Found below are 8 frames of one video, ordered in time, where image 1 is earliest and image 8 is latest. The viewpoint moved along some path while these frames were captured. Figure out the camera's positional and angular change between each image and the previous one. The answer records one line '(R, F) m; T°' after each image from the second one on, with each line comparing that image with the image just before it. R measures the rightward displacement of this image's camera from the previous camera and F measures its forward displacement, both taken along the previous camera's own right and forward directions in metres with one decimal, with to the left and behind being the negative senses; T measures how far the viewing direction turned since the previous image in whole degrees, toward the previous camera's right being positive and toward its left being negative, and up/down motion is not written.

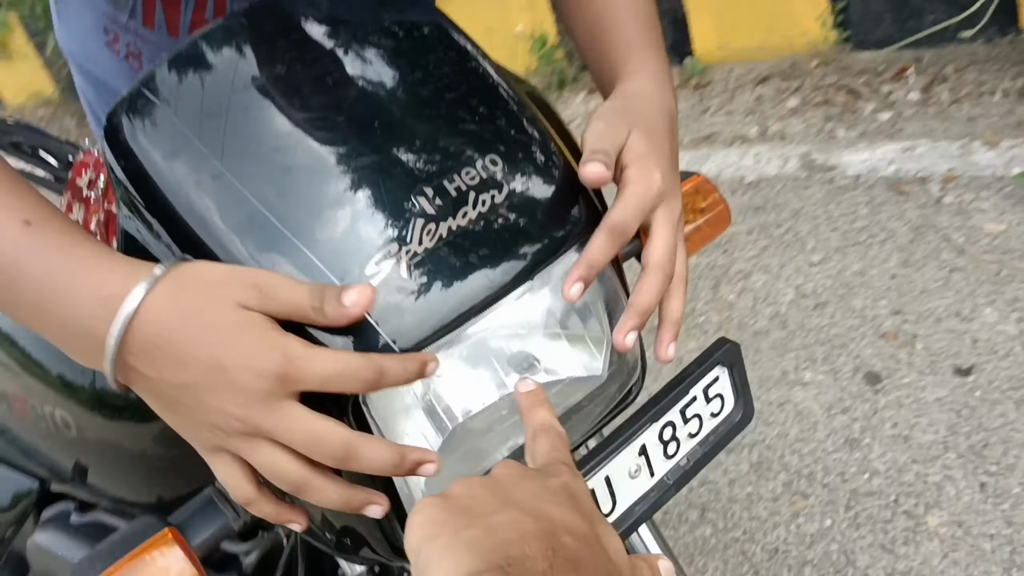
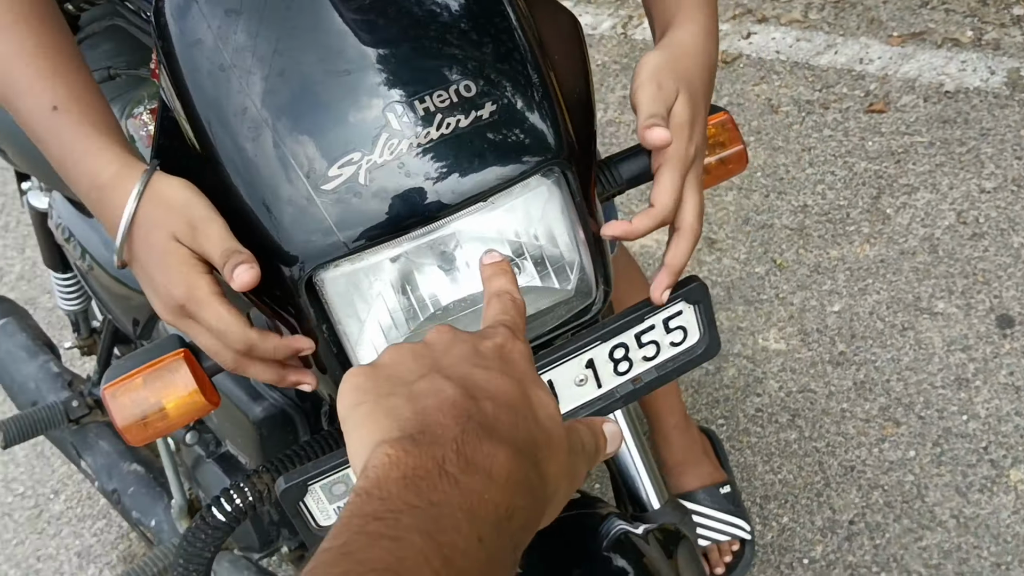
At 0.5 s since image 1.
(+0.2, -0.1) m; -12°
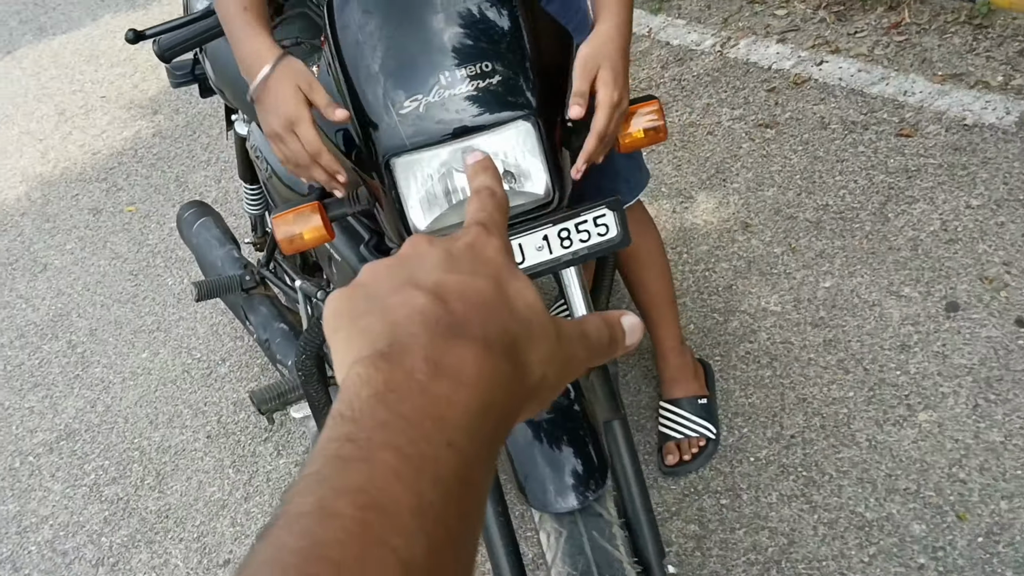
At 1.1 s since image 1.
(+0.2, -0.5) m; -9°
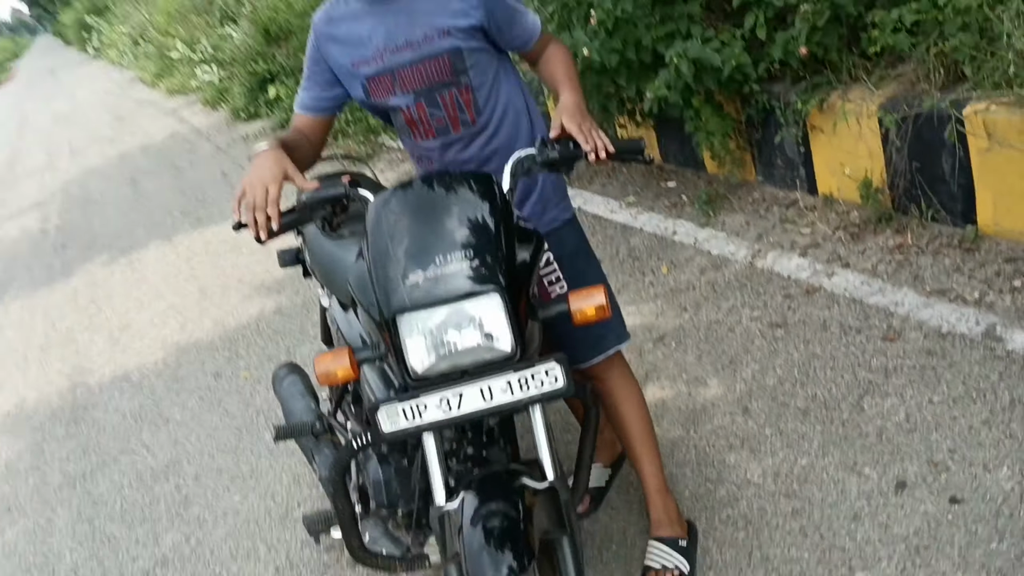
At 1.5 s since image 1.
(+0.3, -0.4) m; -7°
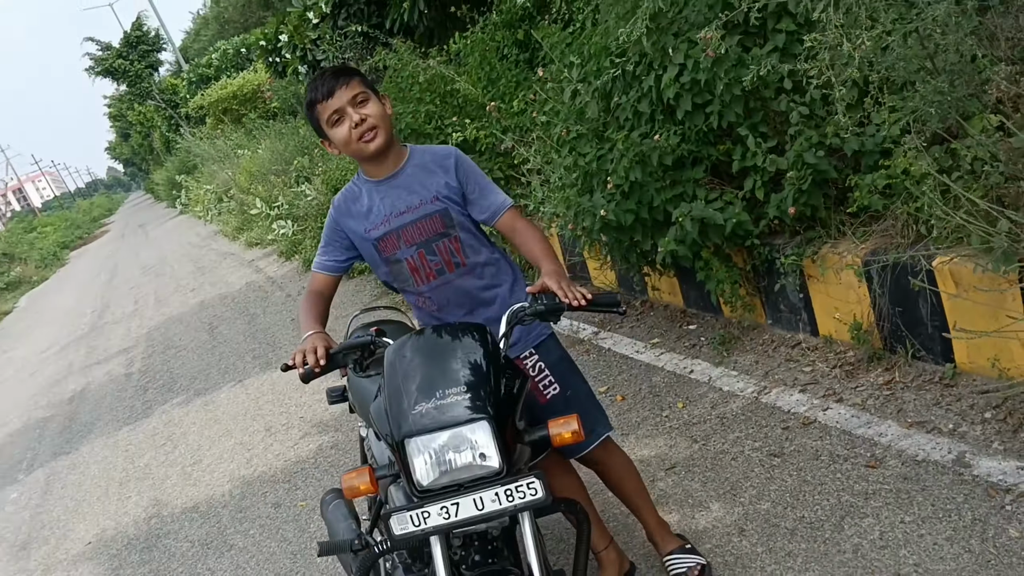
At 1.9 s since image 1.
(+0.2, -0.4) m; -4°
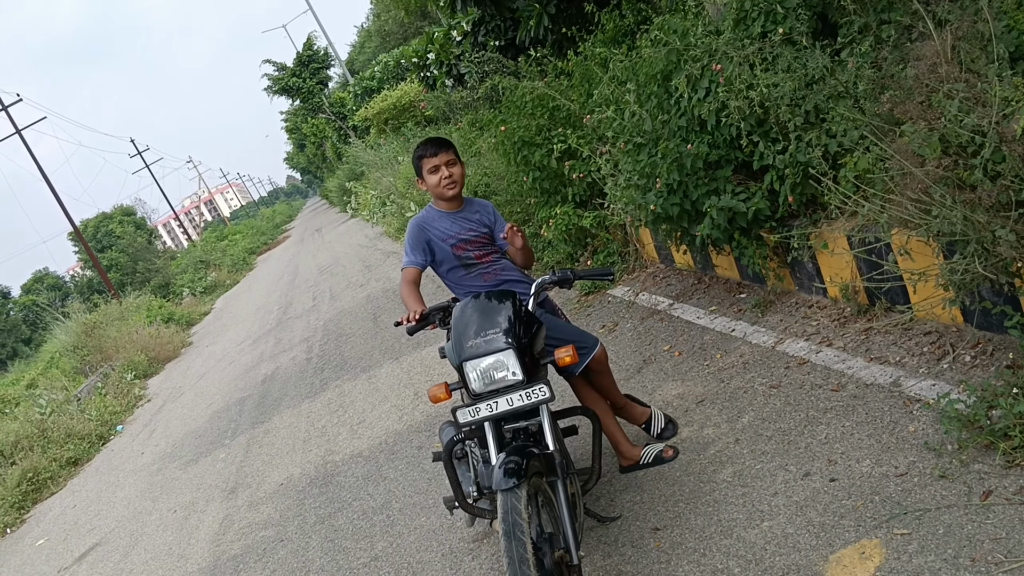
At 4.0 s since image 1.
(+0.5, -1.1) m; -9°
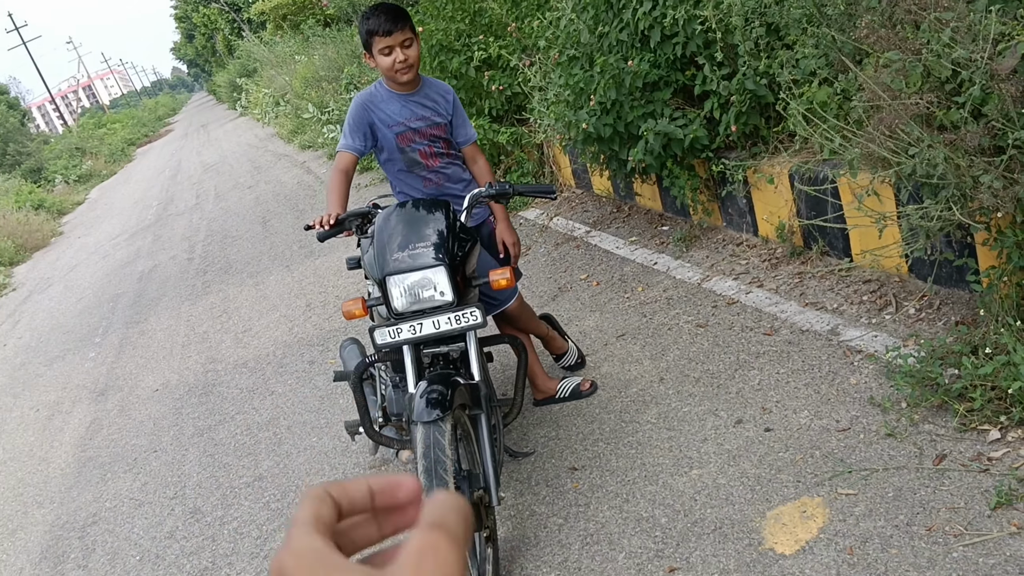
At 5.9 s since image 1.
(-0.1, +0.4) m; +7°
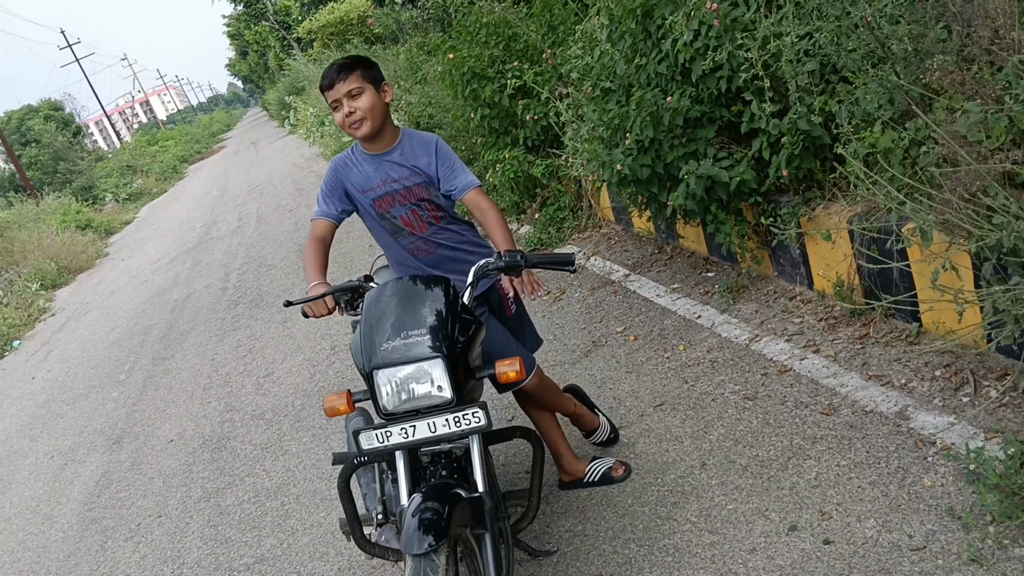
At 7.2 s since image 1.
(+0.1, +0.4) m; -3°
